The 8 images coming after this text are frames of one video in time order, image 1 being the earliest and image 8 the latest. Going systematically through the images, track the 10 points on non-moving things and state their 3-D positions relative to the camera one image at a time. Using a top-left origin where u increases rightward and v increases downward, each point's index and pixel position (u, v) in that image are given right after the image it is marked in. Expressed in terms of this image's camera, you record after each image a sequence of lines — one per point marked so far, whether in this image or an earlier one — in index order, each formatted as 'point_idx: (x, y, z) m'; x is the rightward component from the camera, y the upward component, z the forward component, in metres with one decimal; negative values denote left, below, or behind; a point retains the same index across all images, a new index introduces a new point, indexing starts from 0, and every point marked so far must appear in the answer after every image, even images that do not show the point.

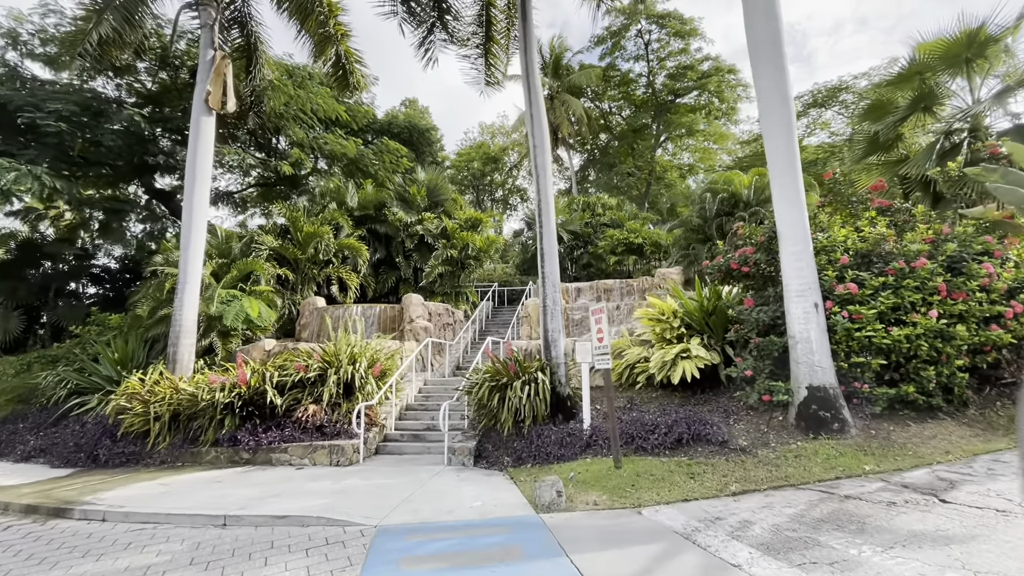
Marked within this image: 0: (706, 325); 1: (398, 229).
0: (+2.6, -0.5, +6.6) m
1: (-3.2, +1.7, +13.4) m
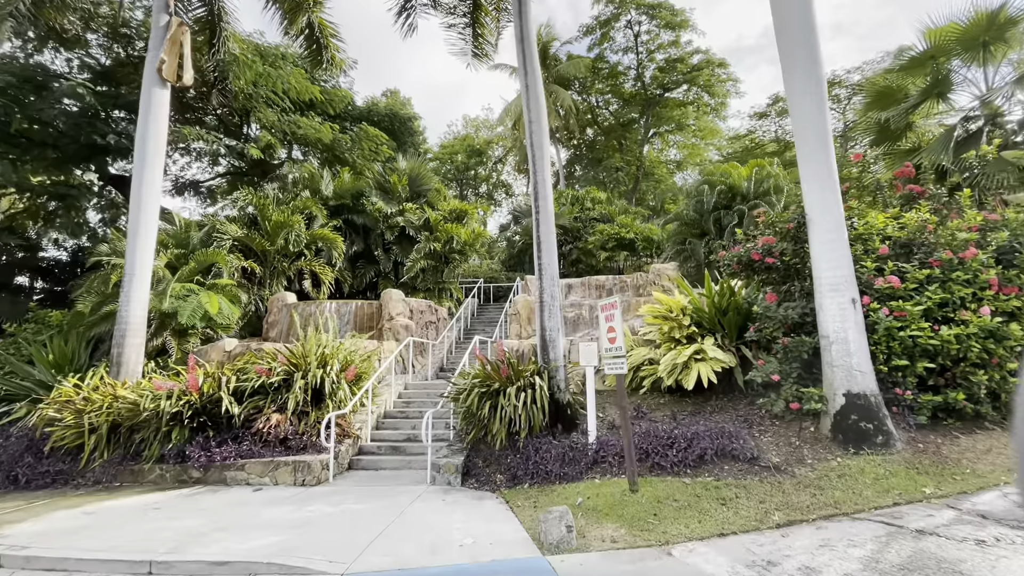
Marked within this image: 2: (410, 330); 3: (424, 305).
0: (+2.5, -0.5, +5.9) m
1: (-3.5, +1.8, +12.6) m
2: (-2.0, -0.8, +9.4) m
3: (-2.0, -0.4, +10.7) m
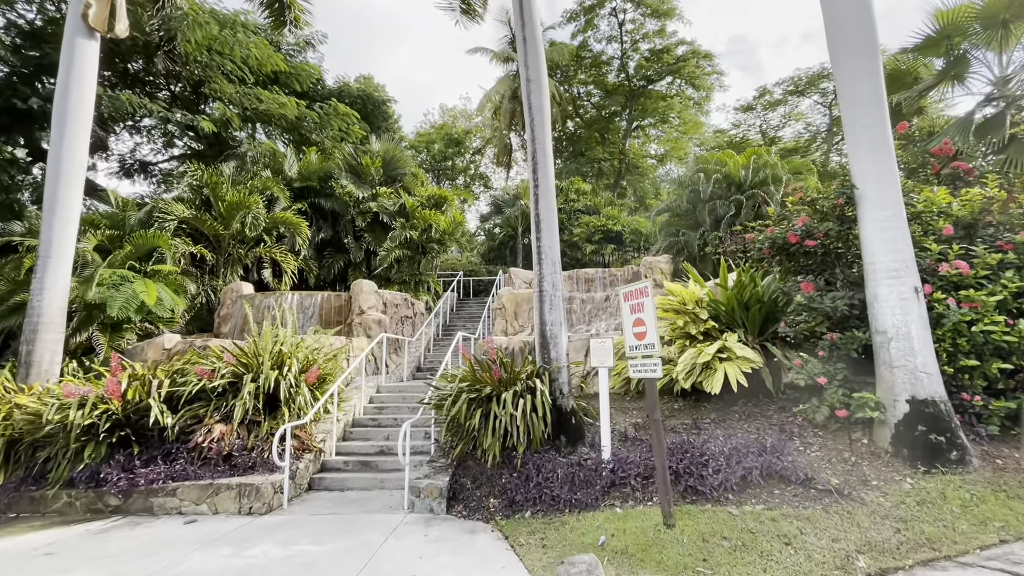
0: (+2.5, -0.3, +5.2) m
1: (-3.9, +2.0, +11.4) m
2: (-2.3, -0.7, +8.4) m
3: (-2.3, -0.2, +9.7) m
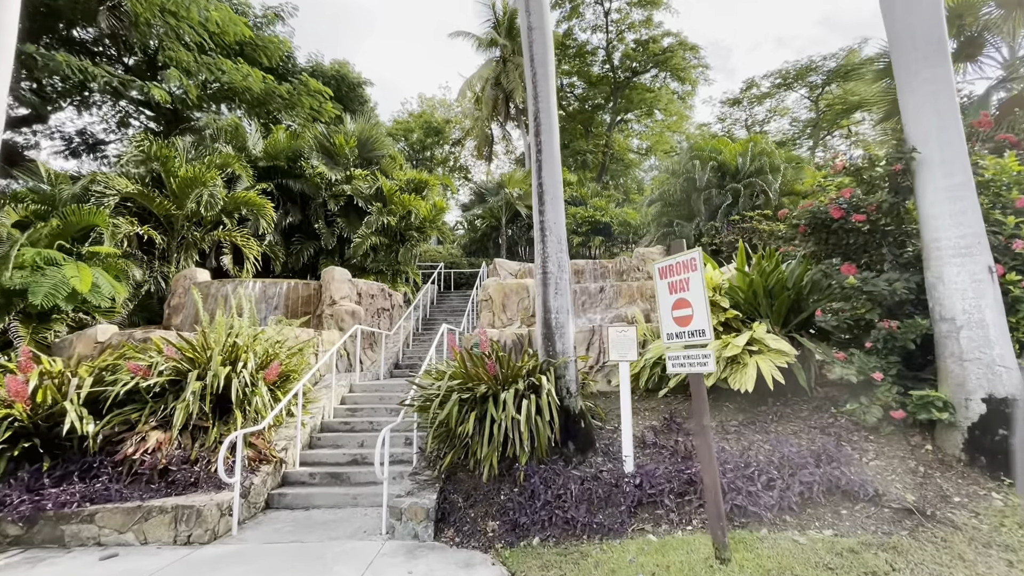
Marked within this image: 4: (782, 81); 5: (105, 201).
0: (+2.5, -0.2, +4.6) m
1: (-4.2, +2.2, +10.5) m
2: (-2.4, -0.5, +7.5) m
3: (-2.5, 0.0, +8.8) m
4: (+10.2, +7.8, +18.2) m
5: (-6.4, +1.4, +7.6) m
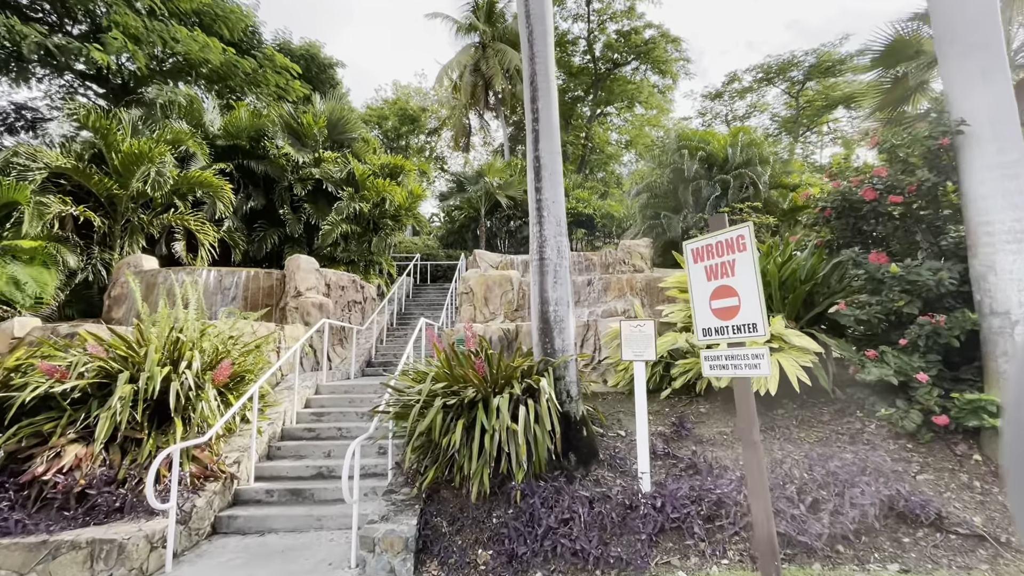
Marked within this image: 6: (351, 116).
0: (+2.4, -0.1, +4.1) m
1: (-4.6, +2.4, +9.7) m
2: (-2.7, -0.3, +6.8) m
3: (-2.8, +0.1, +8.1) m
4: (+9.5, +8.0, +18.1) m
5: (-6.6, +1.5, +6.7) m
6: (-3.6, +3.8, +10.7) m
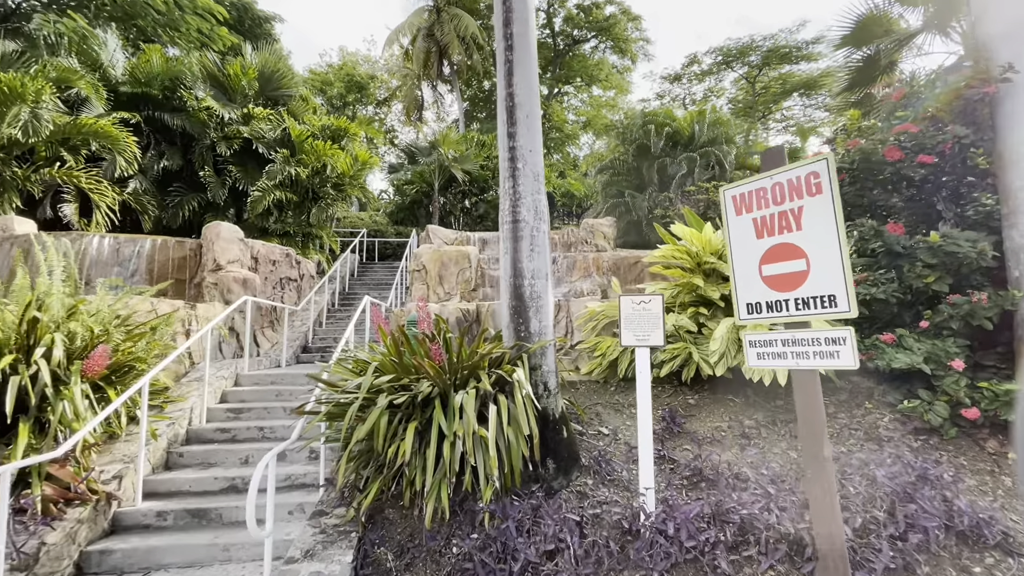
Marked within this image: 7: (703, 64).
0: (+2.1, +0.1, +3.6) m
1: (-5.4, +2.8, +8.4) m
2: (-3.2, 0.0, +5.8) m
3: (-3.5, +0.5, +7.1) m
4: (+7.9, +8.6, +18.0) m
5: (-7.1, +1.9, +5.2) m
6: (-4.4, +4.3, +9.5) m
7: (+7.4, +8.7, +18.5) m
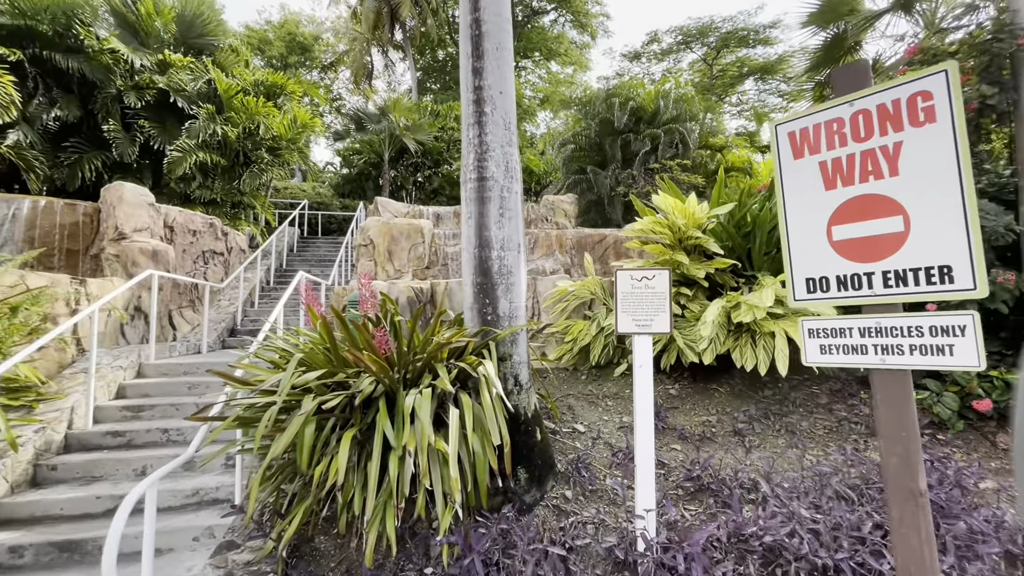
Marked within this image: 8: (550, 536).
0: (+1.9, +0.2, +3.3) m
1: (-6.0, +3.2, +7.2) m
2: (-3.6, +0.3, +5.0) m
3: (-4.0, +0.8, +6.1) m
4: (+6.3, +9.2, +17.8) m
5: (-7.4, +2.2, +3.9) m
6: (-5.2, +4.7, +8.3) m
7: (+5.7, +9.4, +18.3) m
8: (+0.1, -1.0, +2.0) m
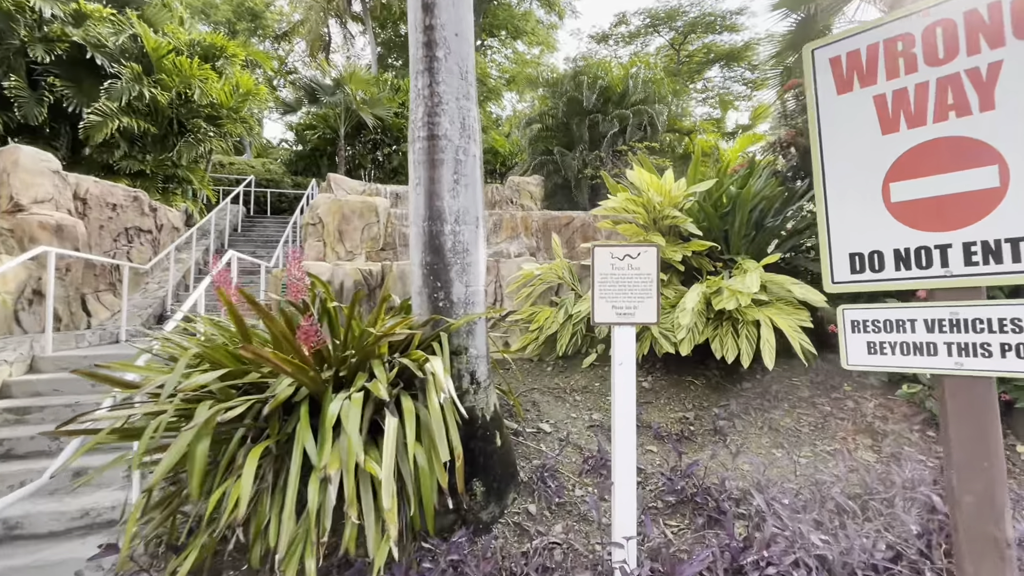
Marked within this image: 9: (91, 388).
0: (+1.6, +0.3, +3.0) m
1: (-6.5, +3.5, +6.3) m
2: (-4.0, +0.5, +4.3) m
3: (-4.5, +1.1, +5.4) m
4: (+5.1, +9.7, +17.5) m
5: (-7.7, +2.4, +2.9) m
6: (-5.8, +5.0, +7.4) m
7: (+4.5, +9.9, +18.0) m
8: (0.0, -0.9, +1.6) m
9: (-2.8, -0.7, +3.1) m
